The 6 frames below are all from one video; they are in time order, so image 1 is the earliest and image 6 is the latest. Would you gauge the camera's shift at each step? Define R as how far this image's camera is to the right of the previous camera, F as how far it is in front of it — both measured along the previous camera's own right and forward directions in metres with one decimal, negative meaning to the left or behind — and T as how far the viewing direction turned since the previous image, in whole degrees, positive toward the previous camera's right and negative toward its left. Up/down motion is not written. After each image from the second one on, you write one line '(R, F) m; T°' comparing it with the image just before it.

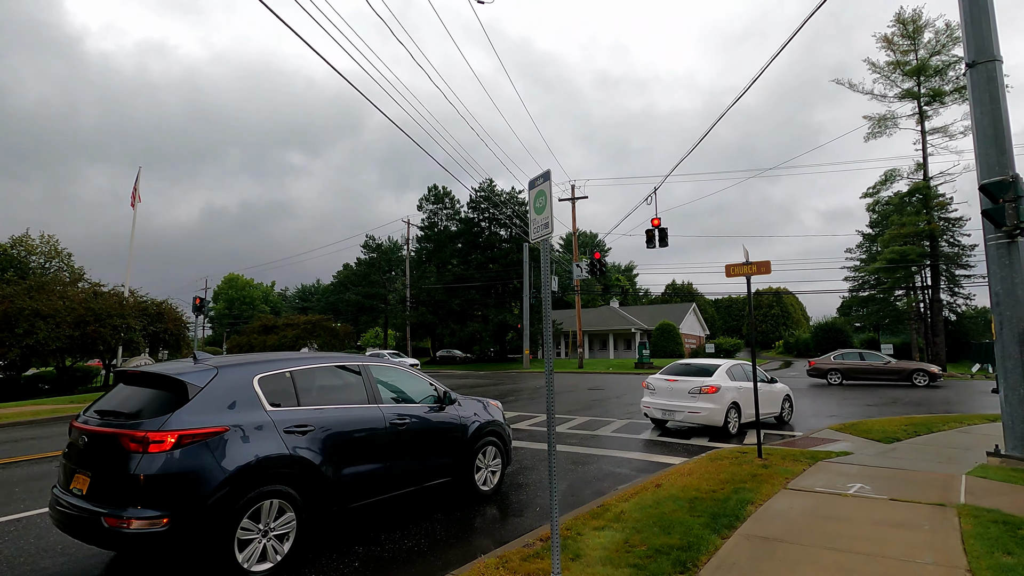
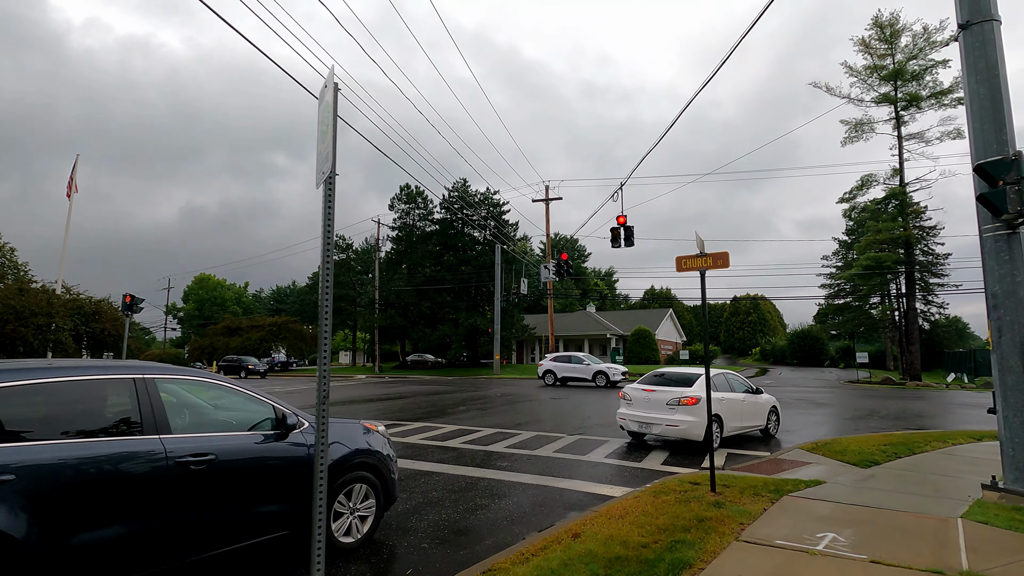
(+0.9, +1.4) m; +2°
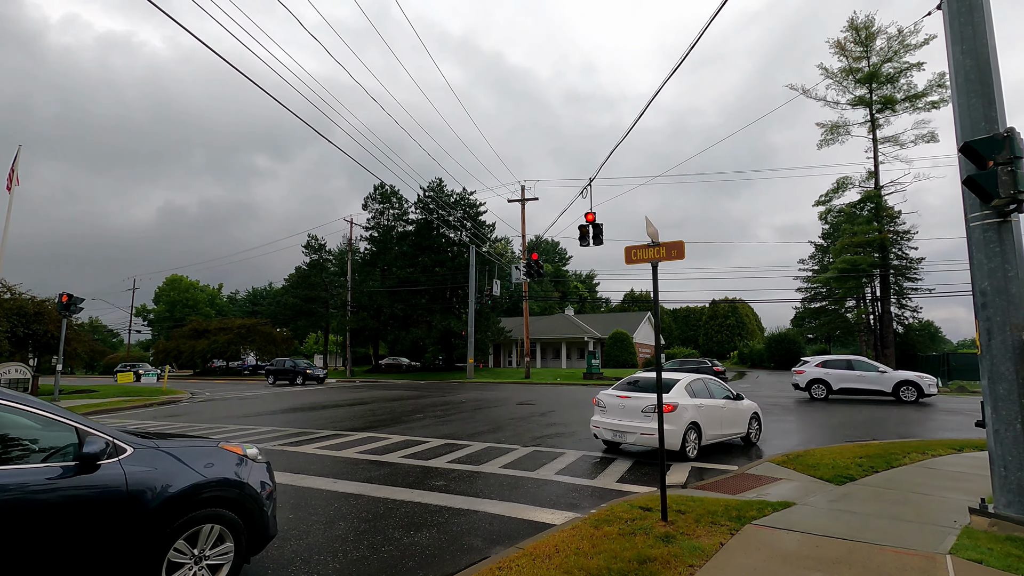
(+0.6, +0.9) m; +2°
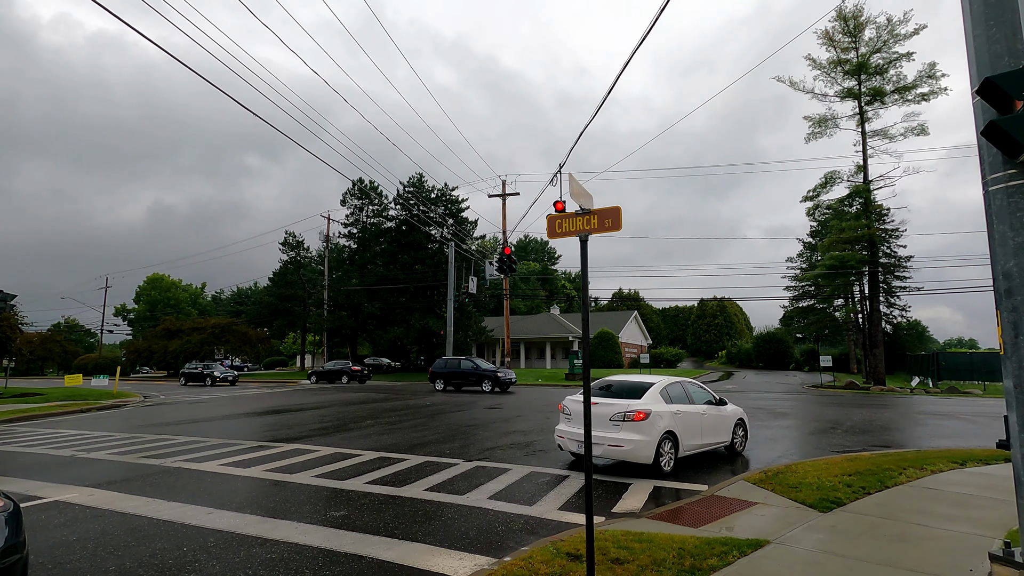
(+0.8, +1.3) m; +1°
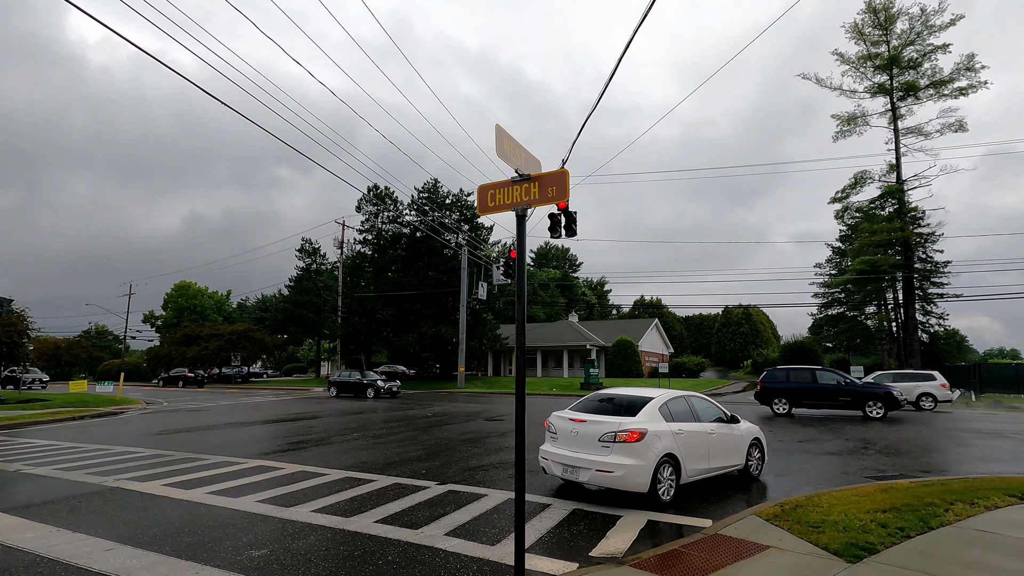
(+0.6, +1.0) m; -2°
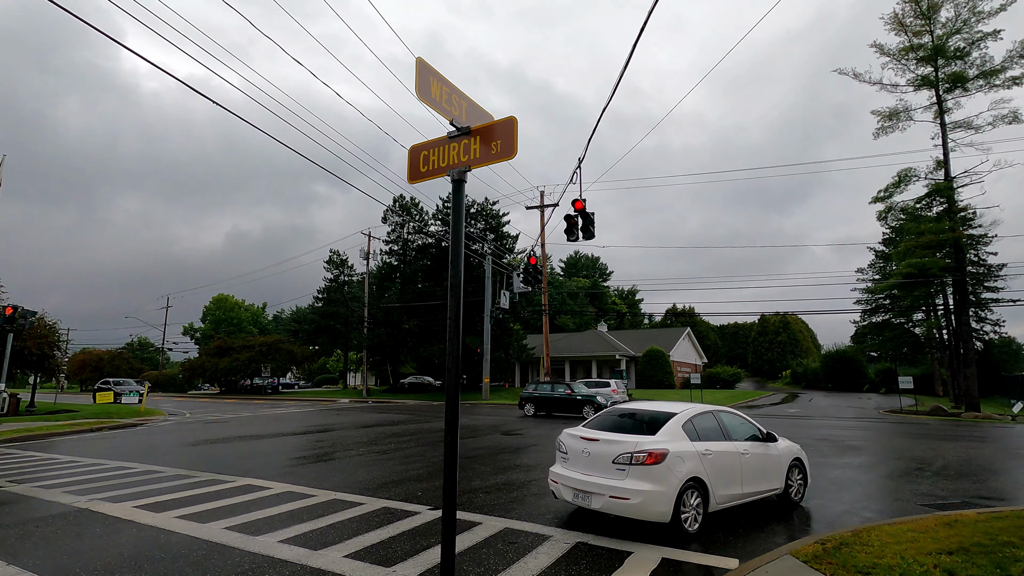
(+0.4, +0.8) m; -3°
